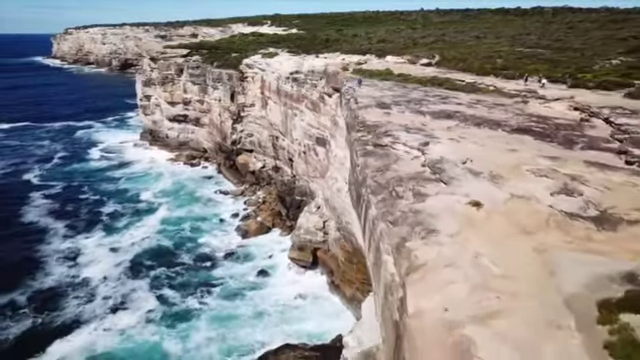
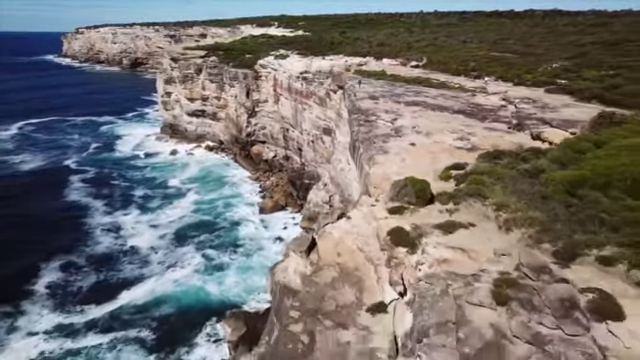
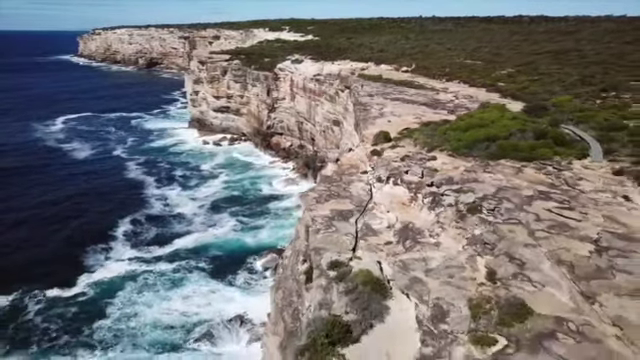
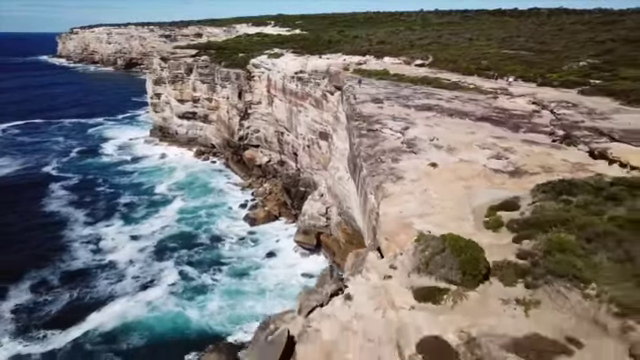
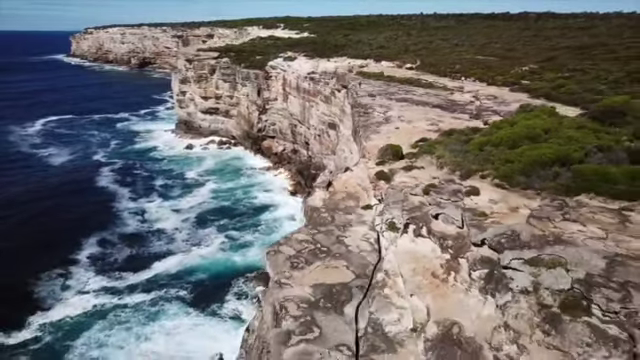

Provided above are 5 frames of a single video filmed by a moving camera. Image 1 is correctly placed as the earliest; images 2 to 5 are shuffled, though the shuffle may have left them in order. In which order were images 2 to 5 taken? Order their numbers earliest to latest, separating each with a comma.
4, 2, 5, 3
